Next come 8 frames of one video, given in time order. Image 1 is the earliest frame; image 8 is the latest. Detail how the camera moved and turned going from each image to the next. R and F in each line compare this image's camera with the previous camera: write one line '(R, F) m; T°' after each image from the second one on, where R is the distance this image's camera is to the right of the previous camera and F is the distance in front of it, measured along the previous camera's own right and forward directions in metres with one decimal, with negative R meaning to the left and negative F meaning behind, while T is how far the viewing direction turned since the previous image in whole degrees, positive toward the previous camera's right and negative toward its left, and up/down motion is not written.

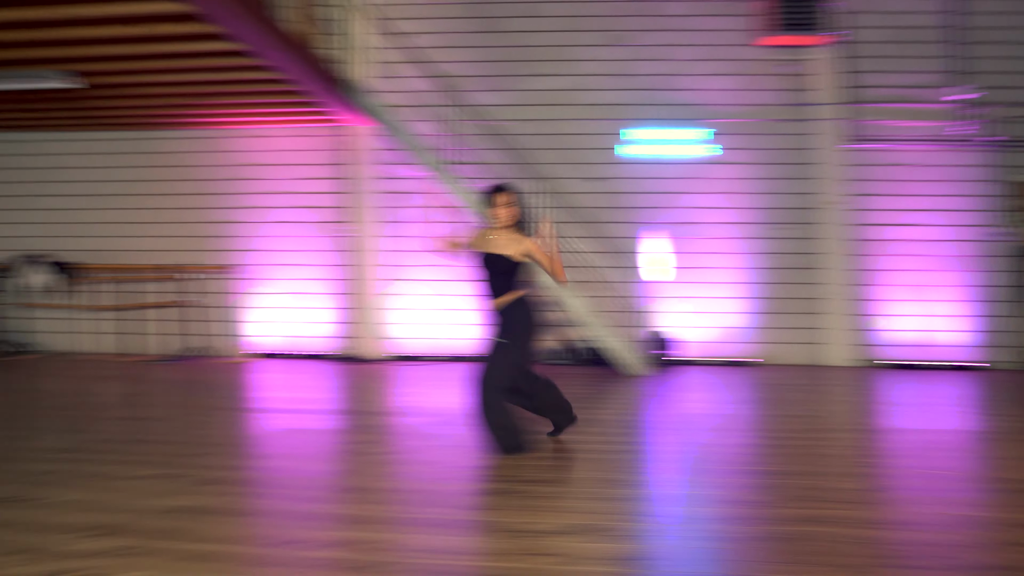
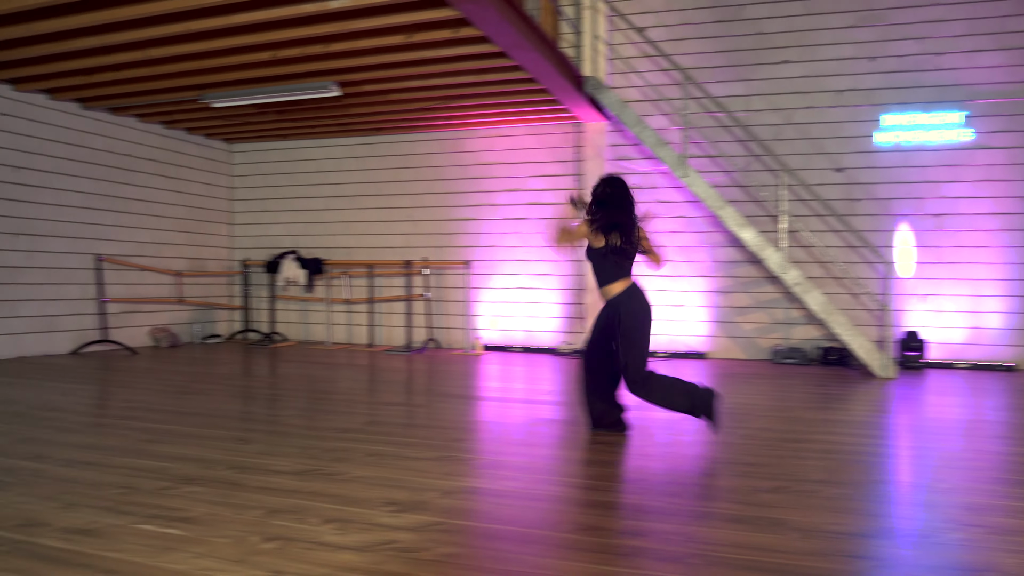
(-0.3, 0.0) m; -13°
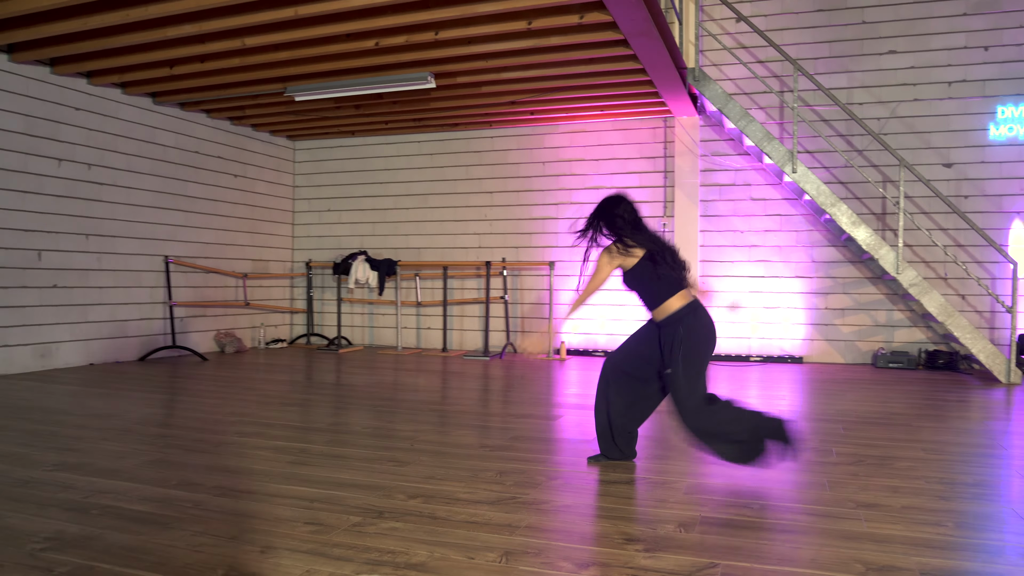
(-0.8, +0.3) m; 0°
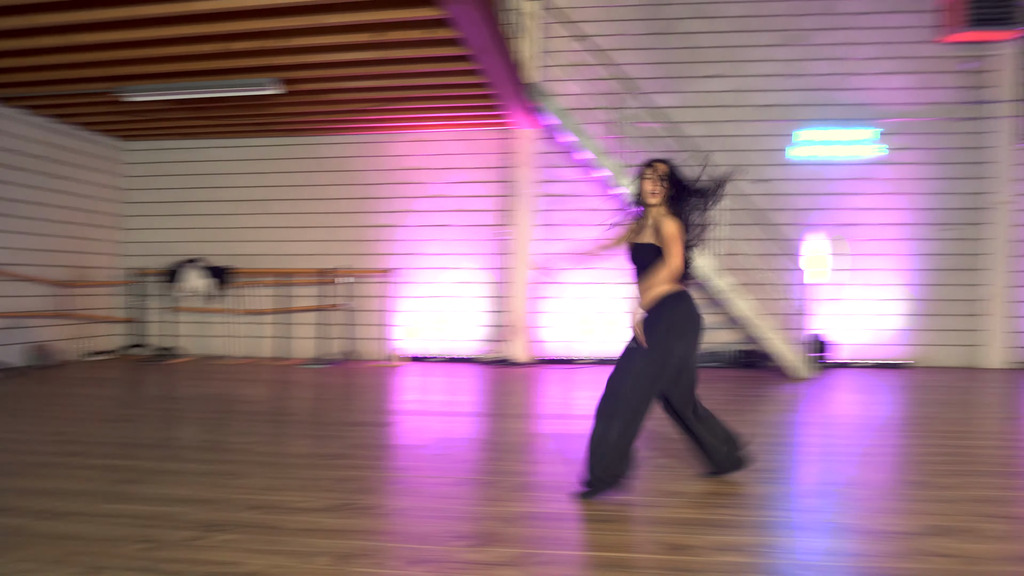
(0.0, -0.2) m; +11°
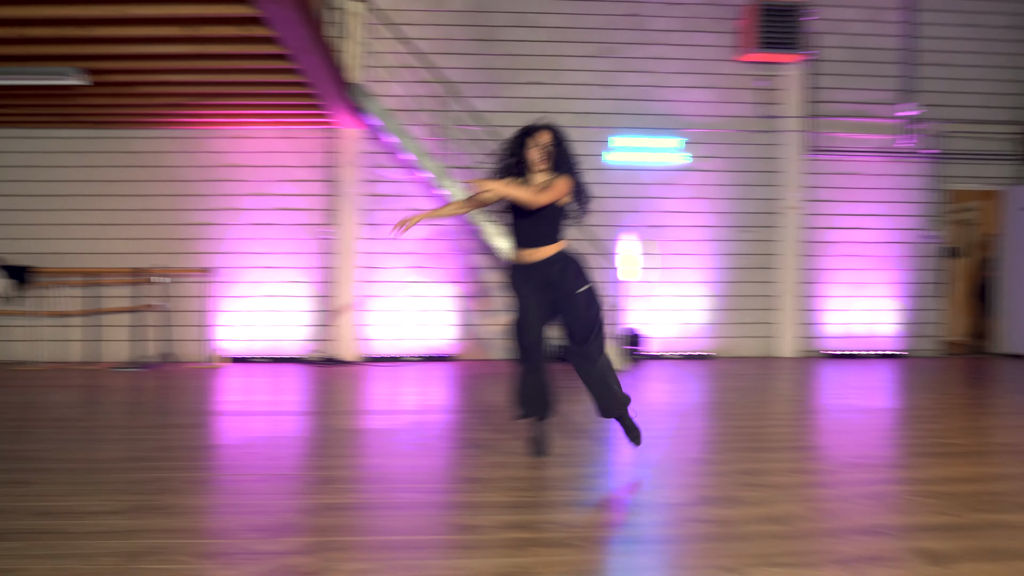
(+0.2, -0.2) m; +10°
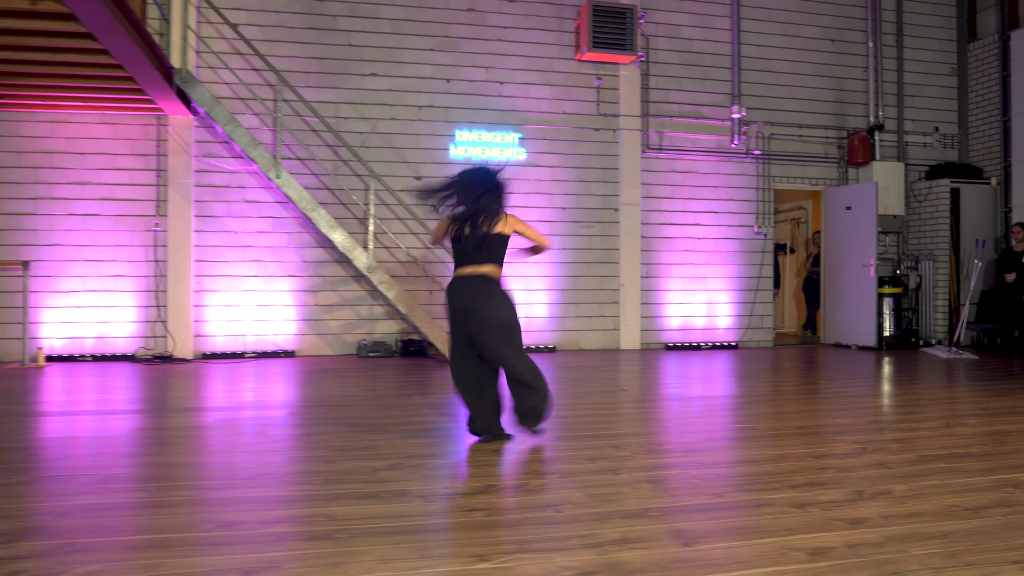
(+0.4, 0.0) m; +7°
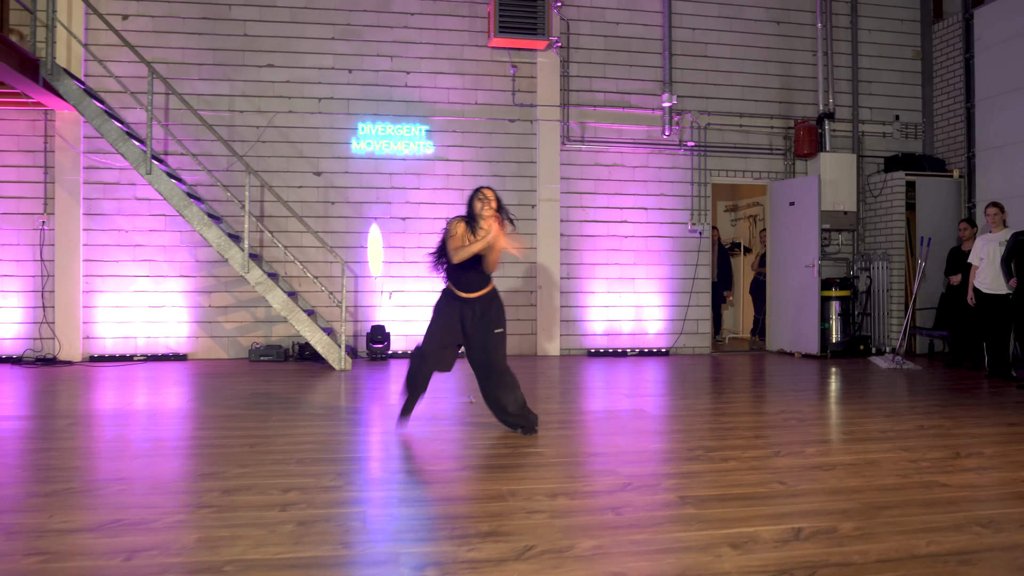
(+1.1, +0.5) m; -3°
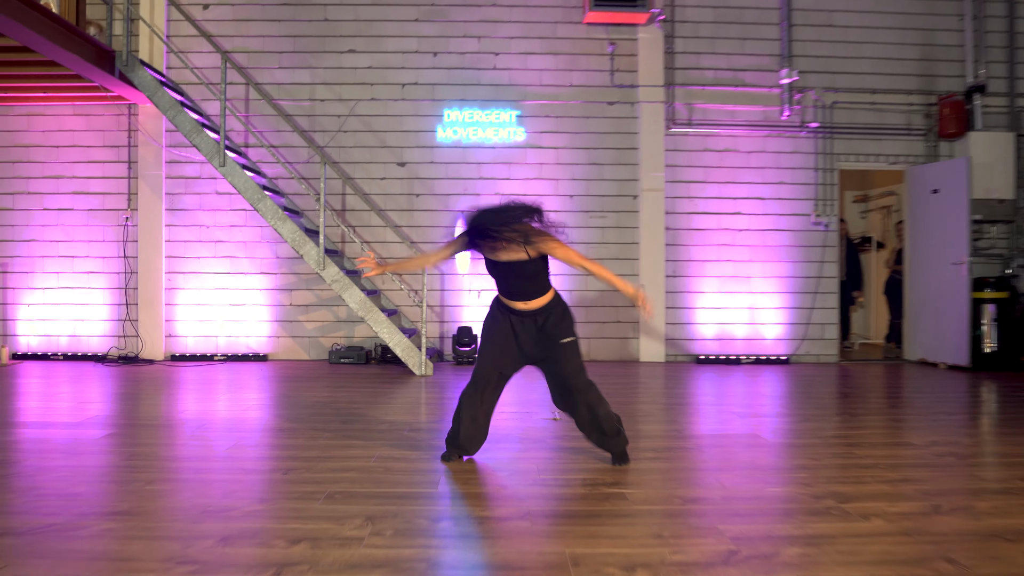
(+0.1, +0.6) m; -8°
